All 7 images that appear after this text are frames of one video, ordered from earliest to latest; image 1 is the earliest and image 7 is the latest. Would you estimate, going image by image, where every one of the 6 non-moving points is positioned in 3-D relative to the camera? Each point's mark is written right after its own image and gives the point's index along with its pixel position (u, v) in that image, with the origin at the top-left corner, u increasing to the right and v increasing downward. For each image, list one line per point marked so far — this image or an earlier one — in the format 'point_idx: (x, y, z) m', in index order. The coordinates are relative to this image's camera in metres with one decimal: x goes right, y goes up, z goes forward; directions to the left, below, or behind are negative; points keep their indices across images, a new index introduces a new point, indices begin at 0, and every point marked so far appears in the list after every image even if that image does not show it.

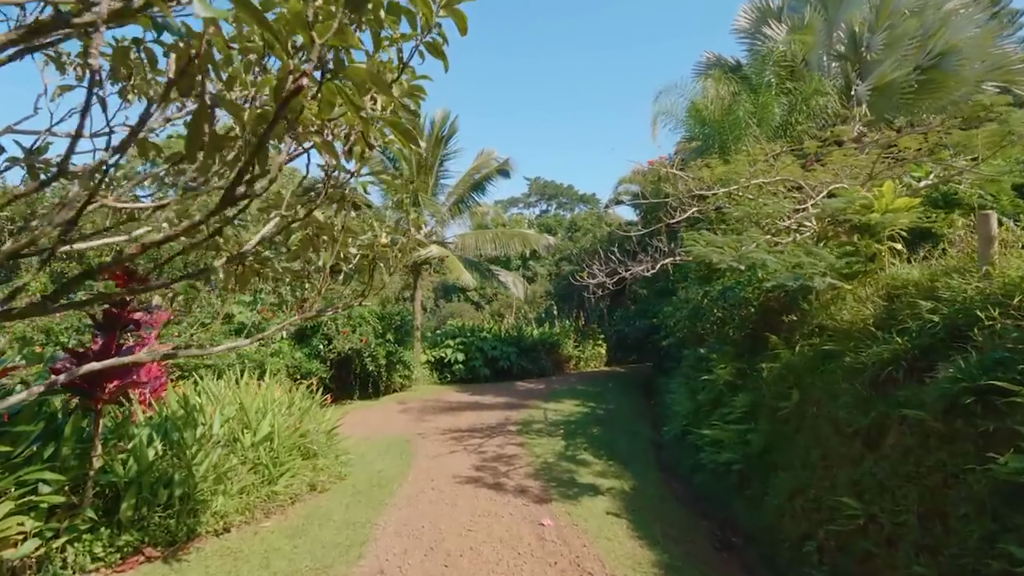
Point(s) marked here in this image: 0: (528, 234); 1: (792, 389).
0: (+0.5, +1.7, +14.9) m
1: (+2.6, -0.9, +4.6) m
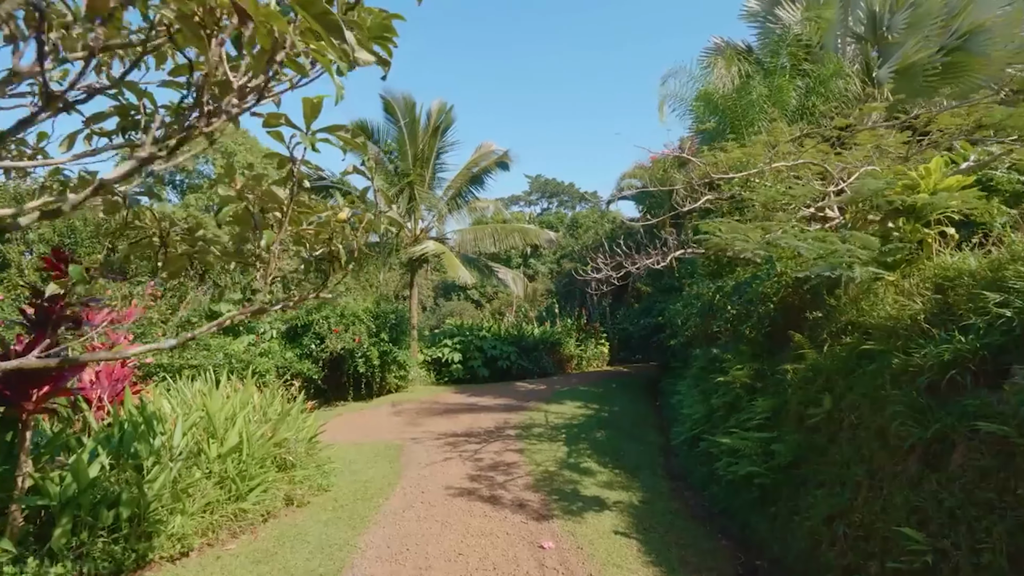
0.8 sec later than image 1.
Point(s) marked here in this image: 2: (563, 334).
0: (+0.5, +1.7, +14.4) m
1: (+2.6, -0.9, +4.1) m
2: (+1.8, -1.6, +16.9) m
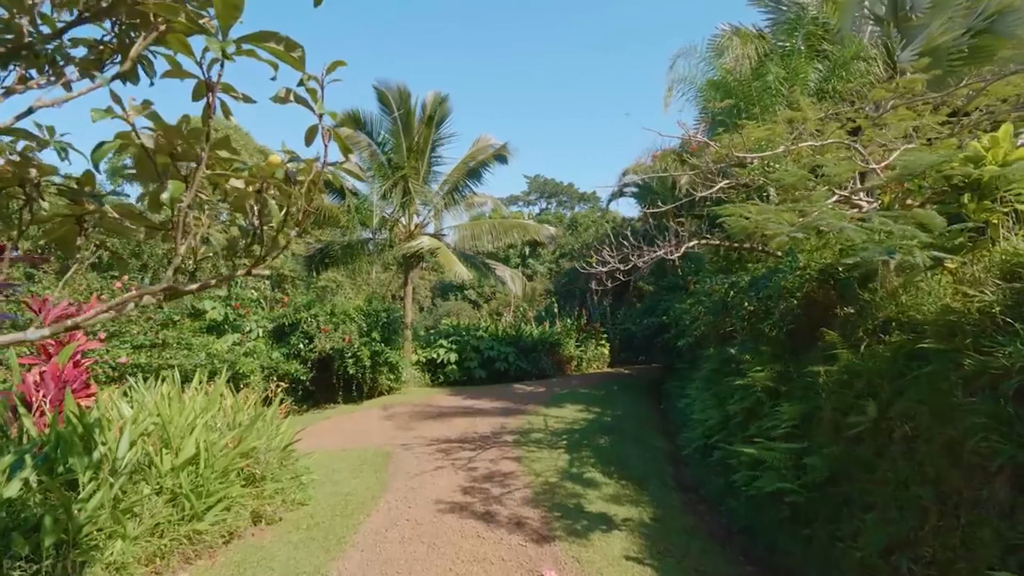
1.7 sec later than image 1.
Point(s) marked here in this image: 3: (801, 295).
0: (+0.4, +1.8, +13.8) m
1: (+2.6, -0.8, +3.5) m
2: (+1.7, -1.6, +16.4) m
3: (+3.1, -0.1, +5.3) m
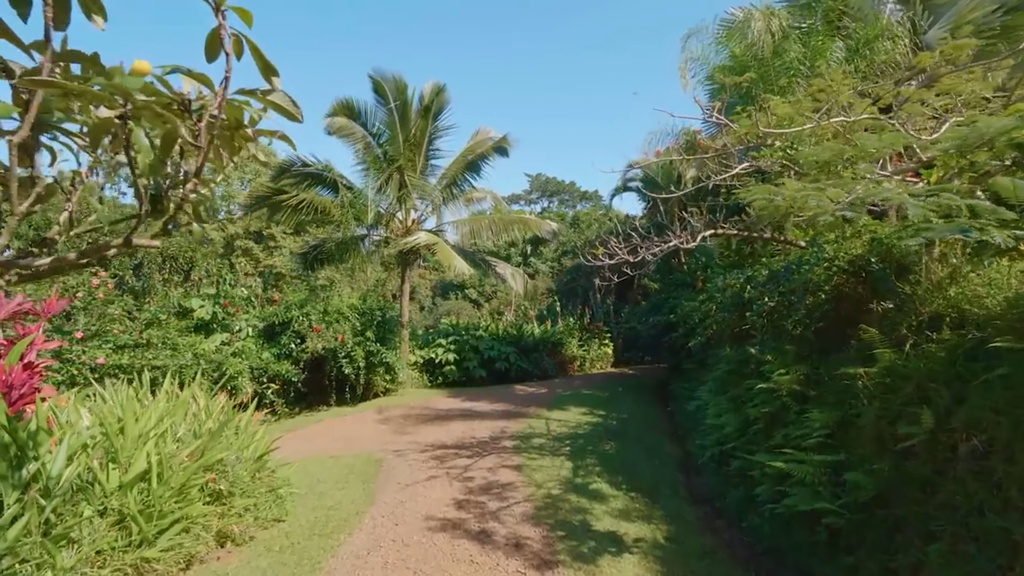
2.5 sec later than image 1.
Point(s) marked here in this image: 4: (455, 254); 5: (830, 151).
0: (+0.5, +1.9, +13.3) m
1: (+2.6, -0.7, +3.0) m
2: (+1.7, -1.5, +15.9) m
3: (+3.1, 0.0, +4.8) m
4: (-1.5, +0.9, +12.6) m
5: (+2.8, +1.2, +4.3) m
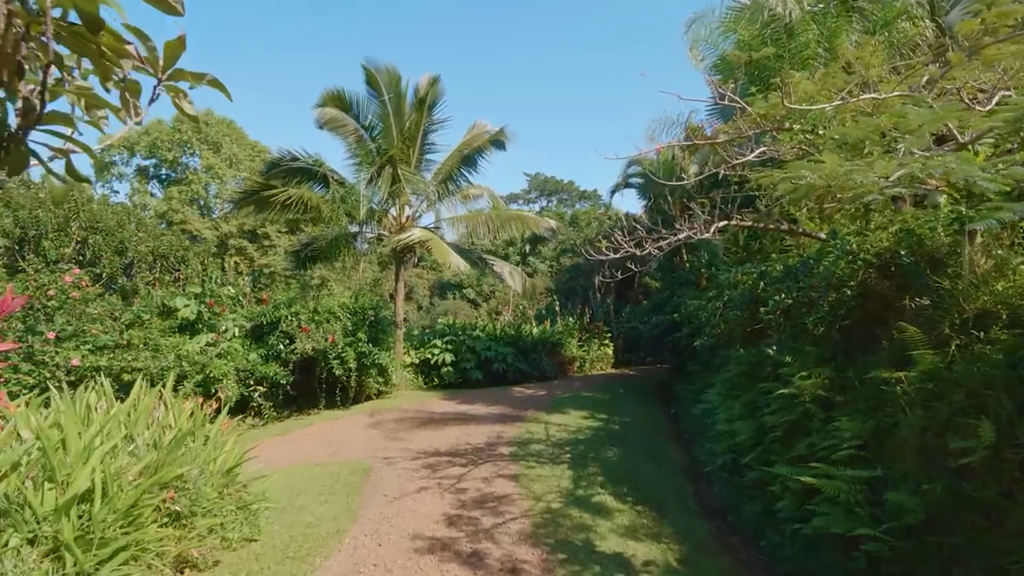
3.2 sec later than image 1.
0: (+0.4, +1.9, +12.9) m
1: (+2.5, -0.7, +2.6) m
2: (+1.7, -1.5, +15.5) m
3: (+3.0, 0.0, +4.4) m
4: (-1.5, +0.9, +12.2) m
5: (+2.7, +1.2, +3.8) m
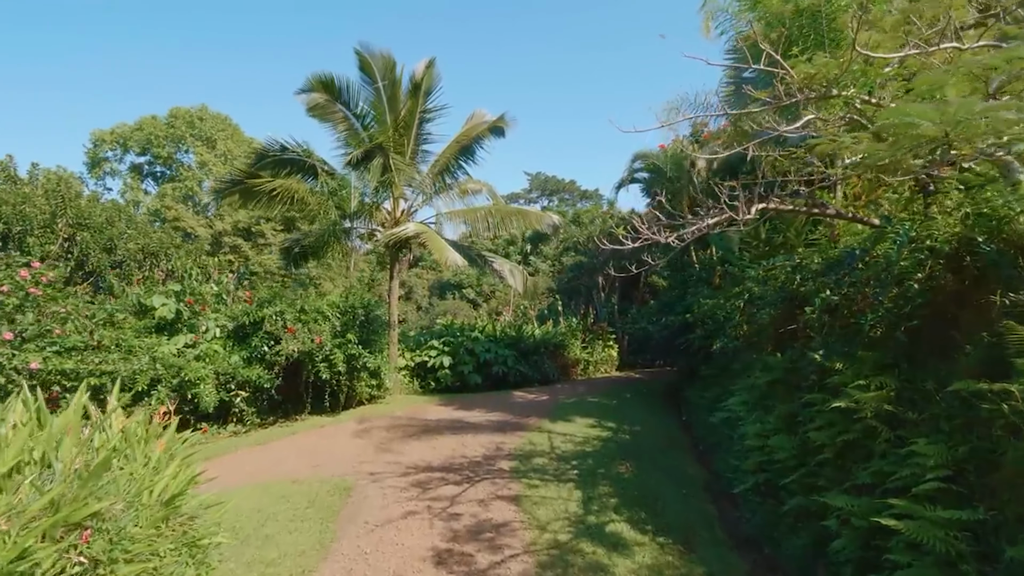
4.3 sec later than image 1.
0: (+0.4, +1.9, +12.2) m
1: (+2.5, -0.6, +1.9) m
2: (+1.7, -1.4, +14.8) m
3: (+3.1, +0.1, +3.7) m
4: (-1.5, +1.0, +11.5) m
5: (+2.7, +1.3, +3.1) m
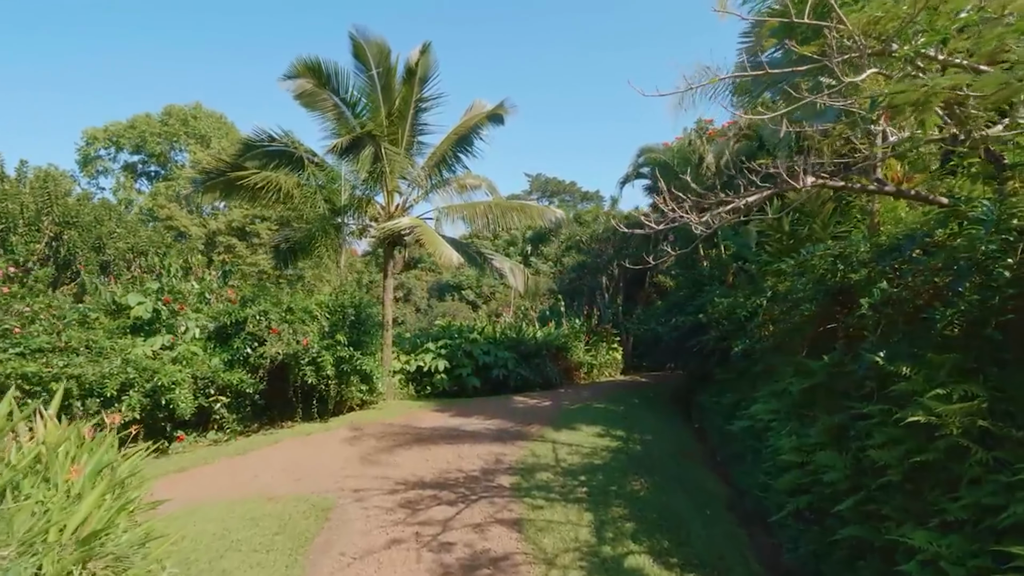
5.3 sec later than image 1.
0: (+0.4, +2.0, +11.6) m
1: (+2.5, -0.6, +1.3) m
2: (+1.7, -1.4, +14.1) m
3: (+3.1, +0.2, +3.0) m
4: (-1.5, +1.0, +10.9) m
5: (+2.7, +1.3, +2.5) m
